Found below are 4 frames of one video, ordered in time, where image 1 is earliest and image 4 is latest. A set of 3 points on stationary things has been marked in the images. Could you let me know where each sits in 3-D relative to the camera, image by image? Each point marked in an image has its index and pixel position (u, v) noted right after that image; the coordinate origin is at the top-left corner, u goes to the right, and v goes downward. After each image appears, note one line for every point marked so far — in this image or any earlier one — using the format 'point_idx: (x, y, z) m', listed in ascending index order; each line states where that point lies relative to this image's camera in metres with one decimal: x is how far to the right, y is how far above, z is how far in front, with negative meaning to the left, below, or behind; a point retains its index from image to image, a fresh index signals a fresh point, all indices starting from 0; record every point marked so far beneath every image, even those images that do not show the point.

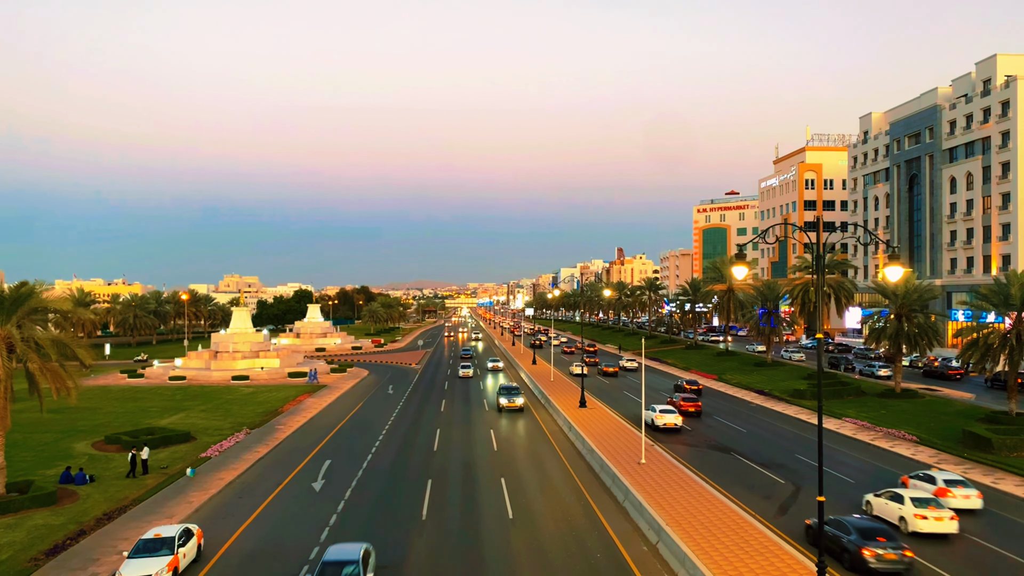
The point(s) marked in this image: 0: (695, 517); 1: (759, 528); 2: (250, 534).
0: (+5.6, -7.0, +18.0) m
1: (+7.2, -7.0, +17.2) m
2: (-8.2, -7.7, +18.3) m
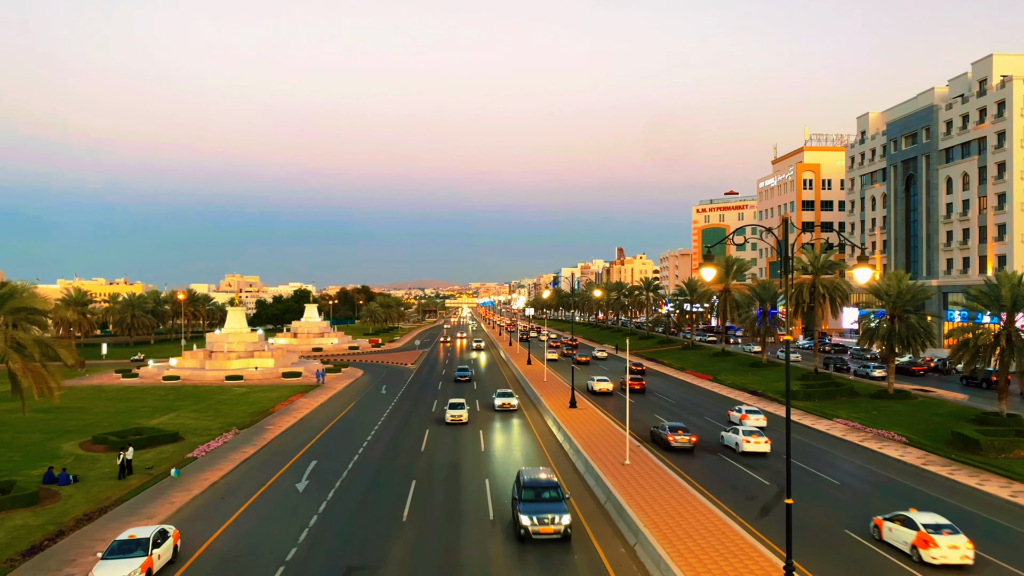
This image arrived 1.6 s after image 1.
0: (+4.9, -7.1, +17.9) m
1: (+6.5, -7.0, +17.1) m
2: (-8.9, -7.7, +18.3) m
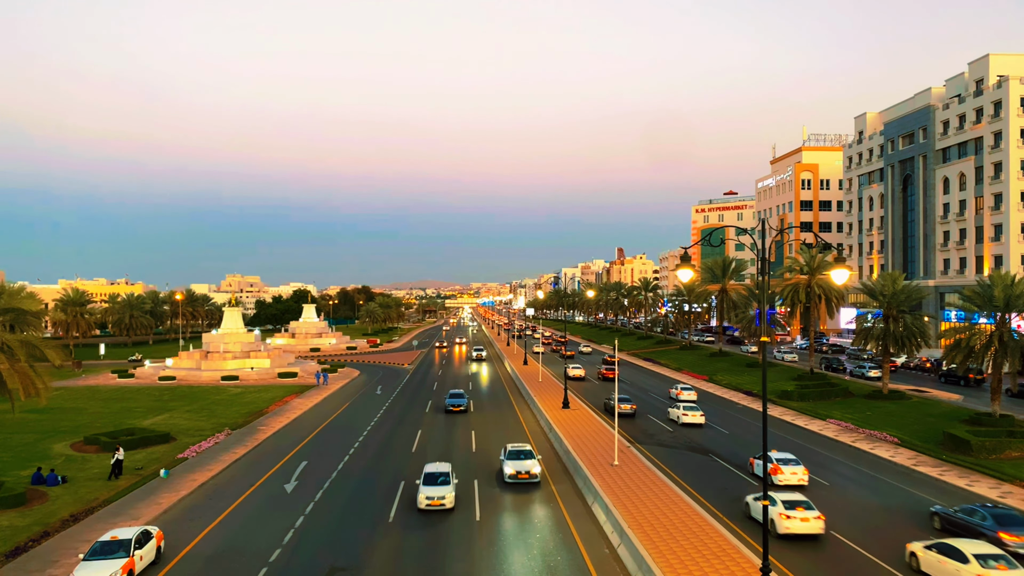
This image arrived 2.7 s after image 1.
0: (+4.5, -7.1, +17.9) m
1: (+6.1, -7.1, +17.1) m
2: (-9.3, -7.7, +18.3) m
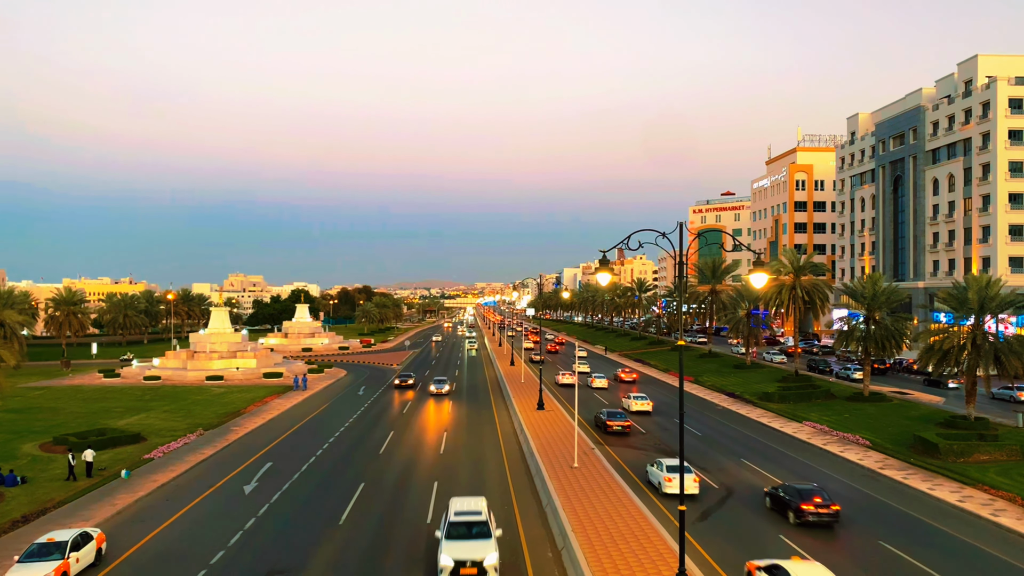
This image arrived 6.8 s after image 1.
0: (+2.9, -7.2, +17.8) m
1: (+4.5, -7.2, +17.0) m
2: (-10.9, -7.8, +18.3) m
